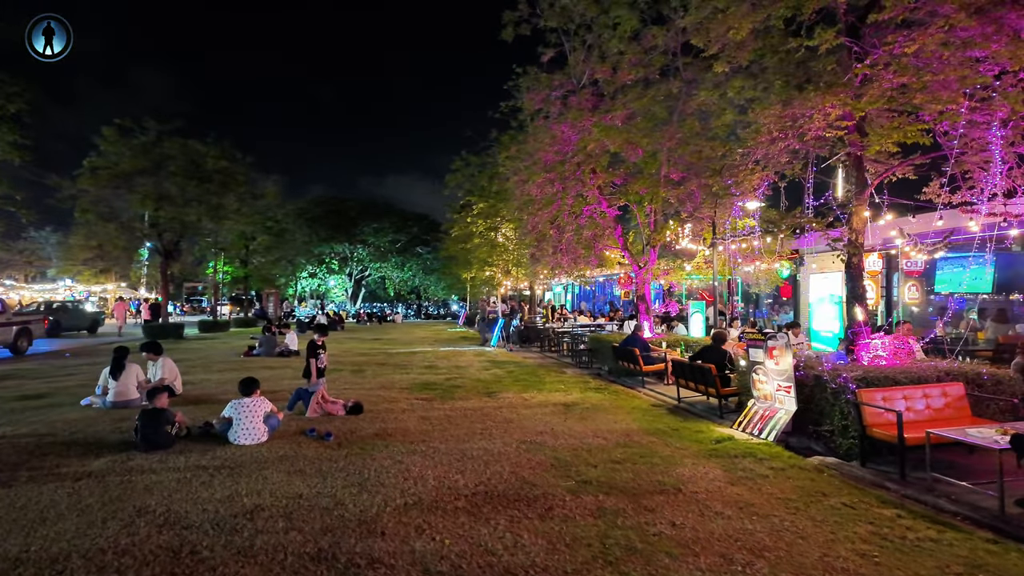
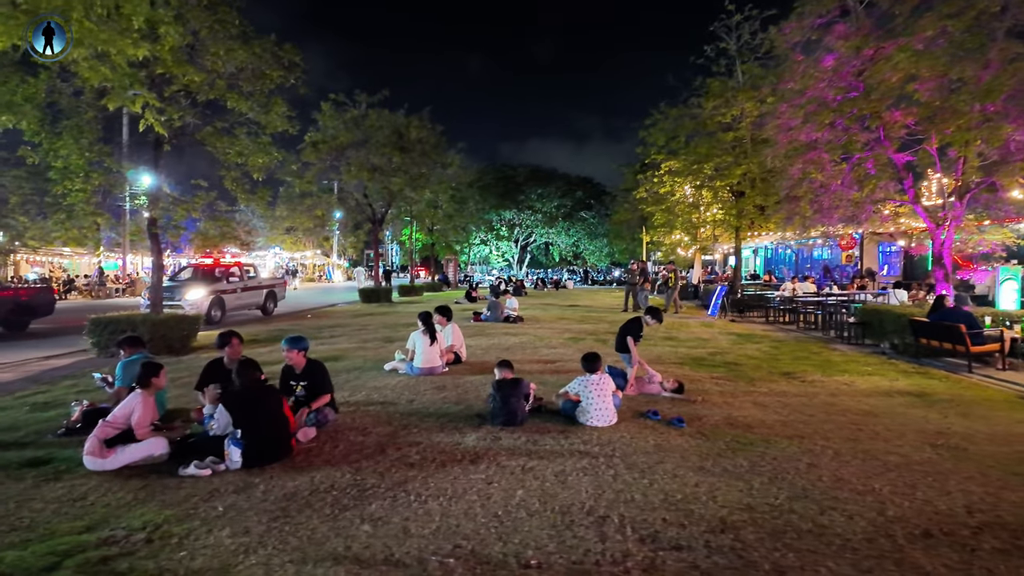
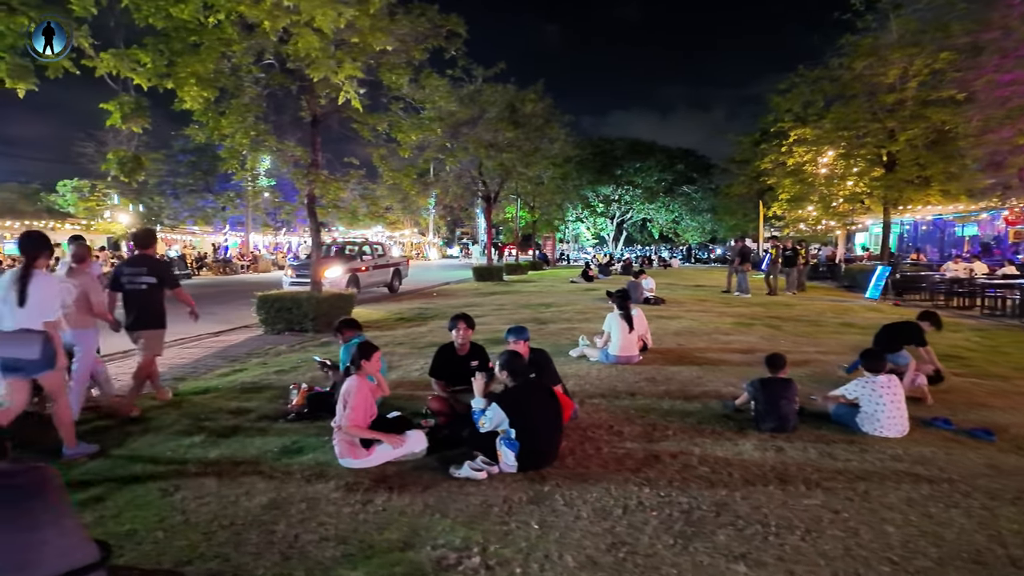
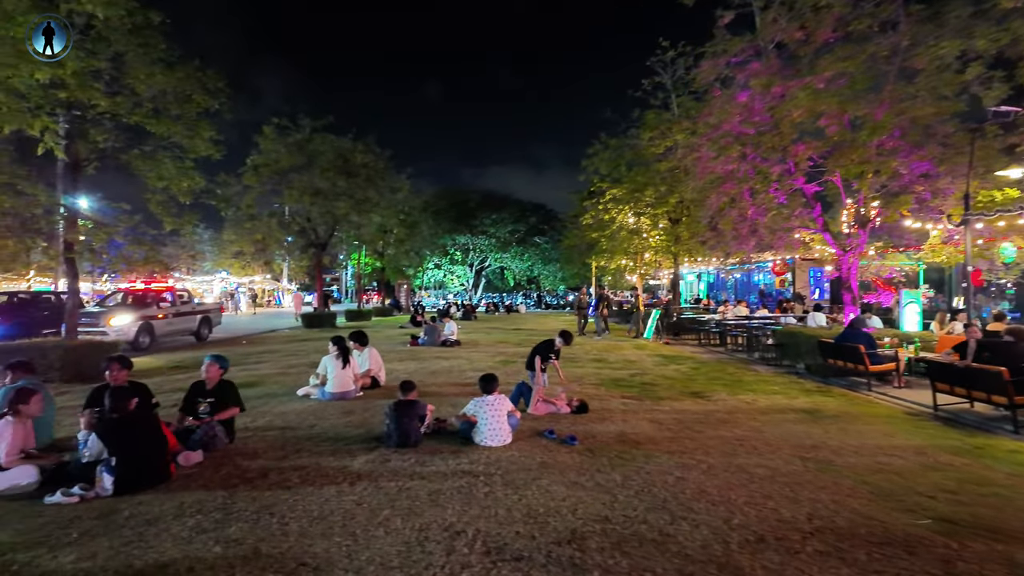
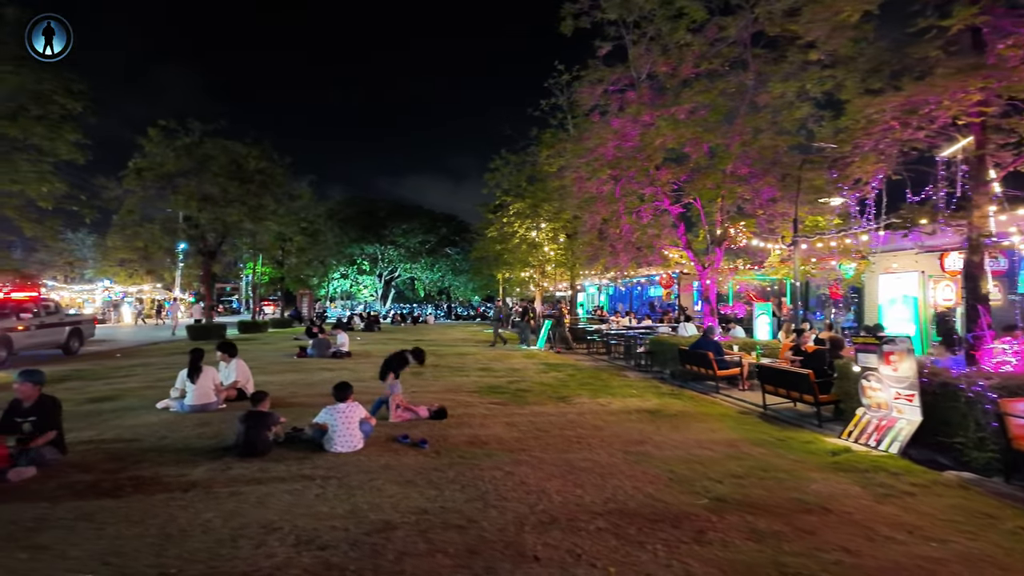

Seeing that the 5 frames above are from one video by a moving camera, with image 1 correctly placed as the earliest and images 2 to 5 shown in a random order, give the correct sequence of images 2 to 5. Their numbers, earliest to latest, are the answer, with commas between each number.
5, 4, 2, 3
